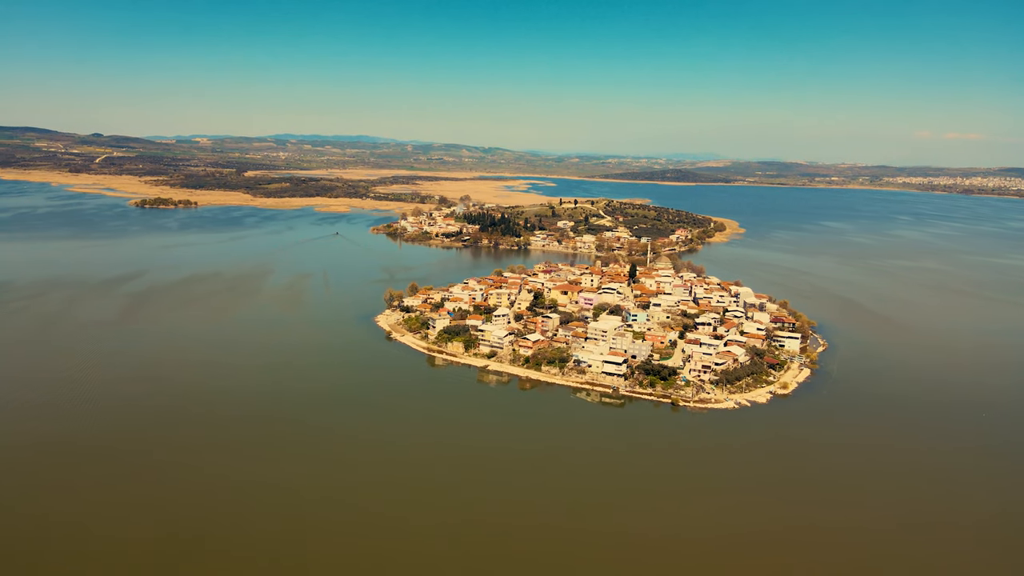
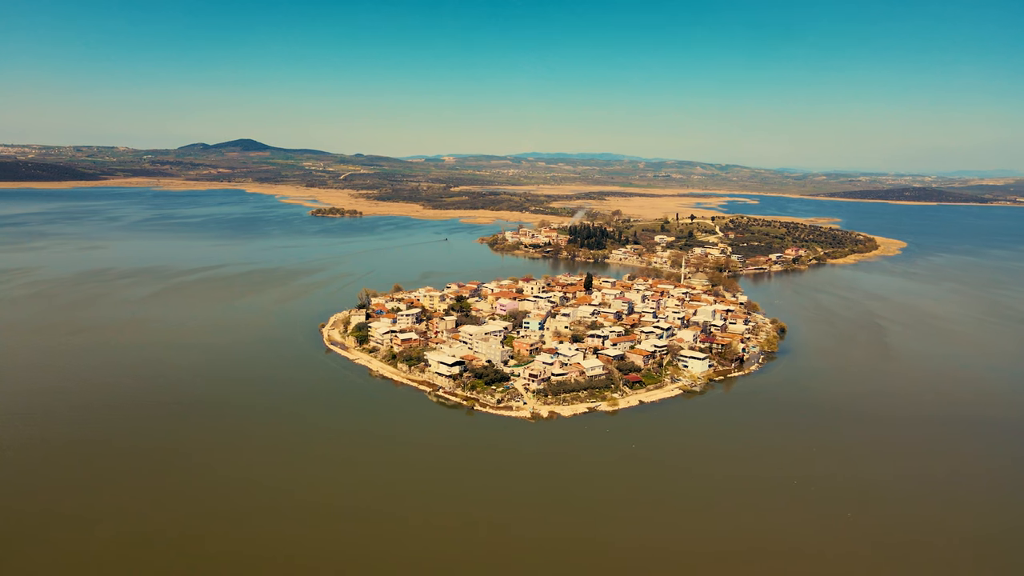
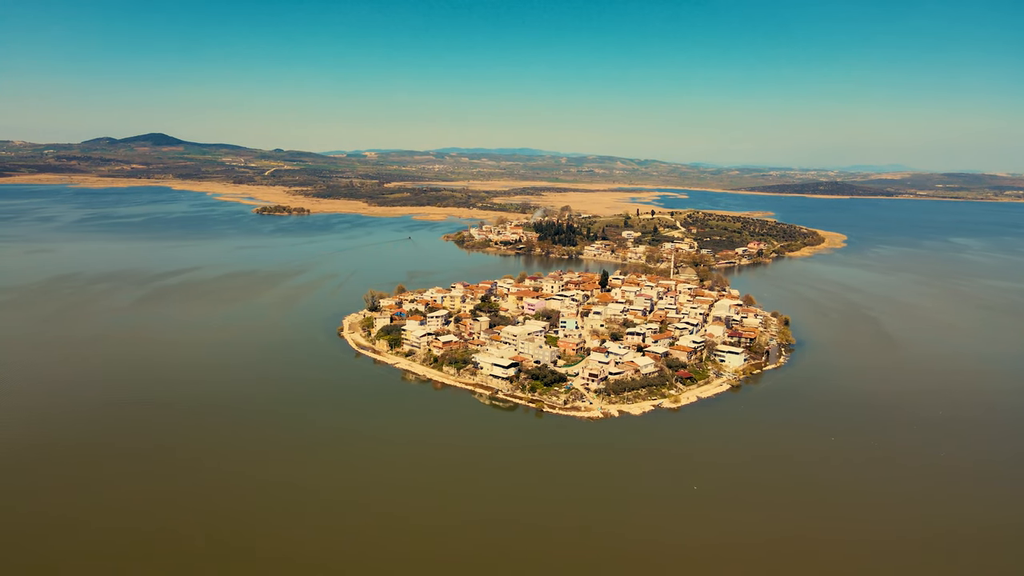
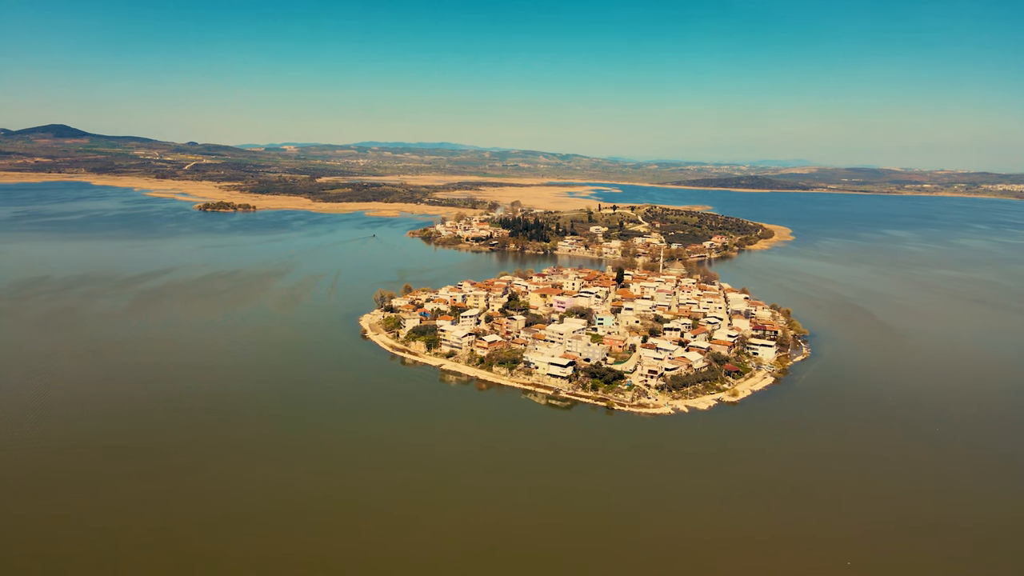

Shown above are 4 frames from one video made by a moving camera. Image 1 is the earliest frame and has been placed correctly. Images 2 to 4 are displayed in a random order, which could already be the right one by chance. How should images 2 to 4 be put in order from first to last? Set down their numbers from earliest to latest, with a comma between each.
4, 3, 2
